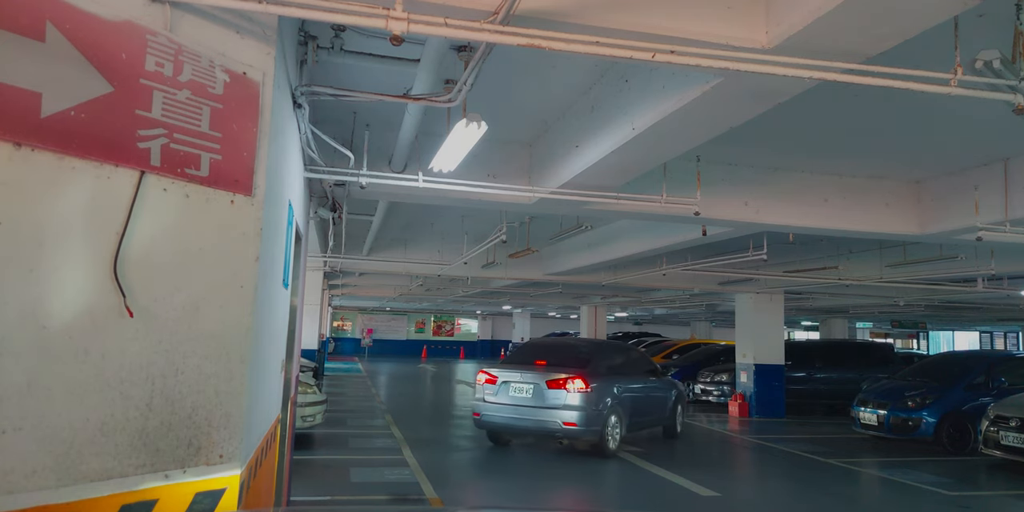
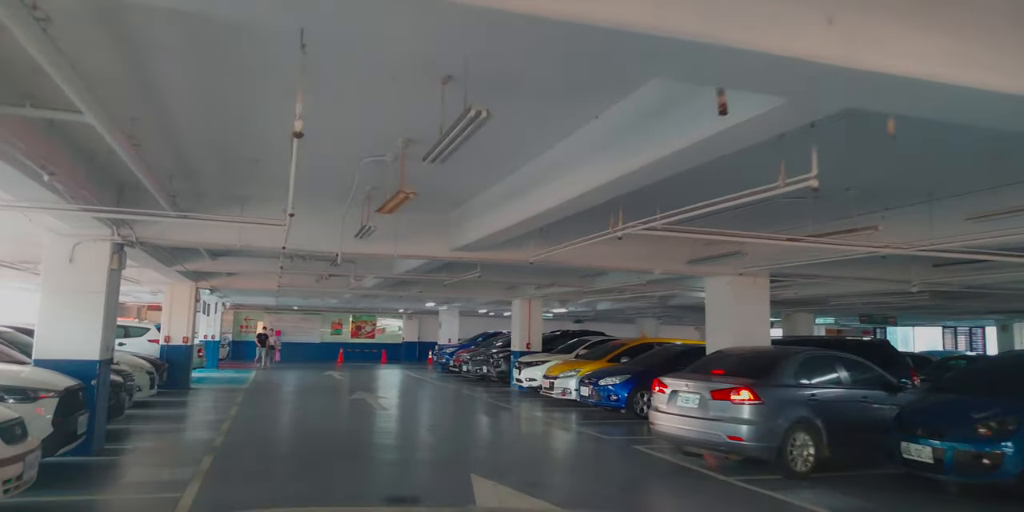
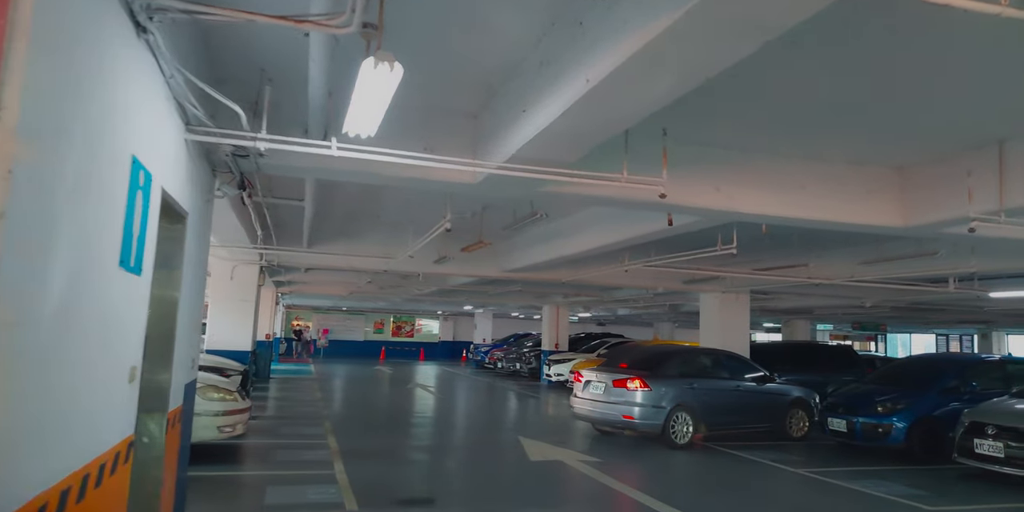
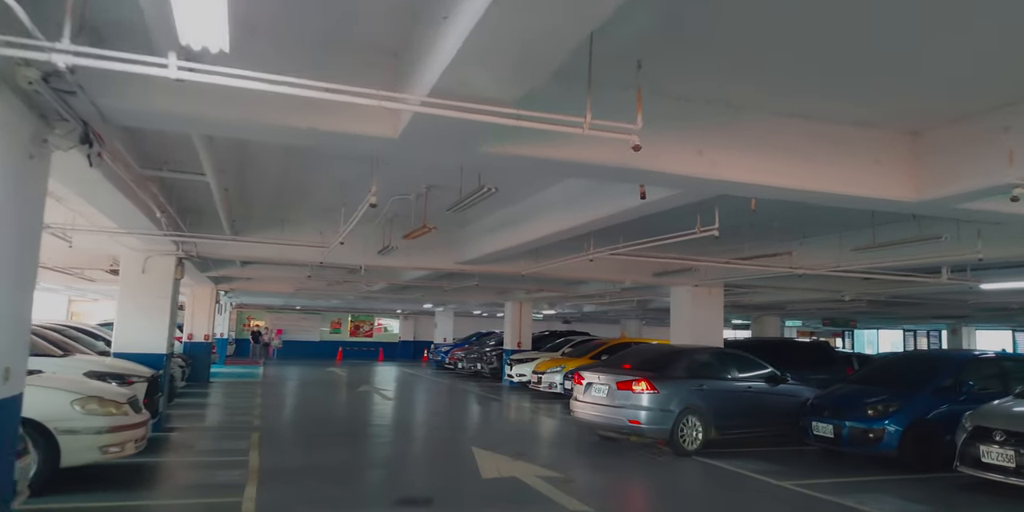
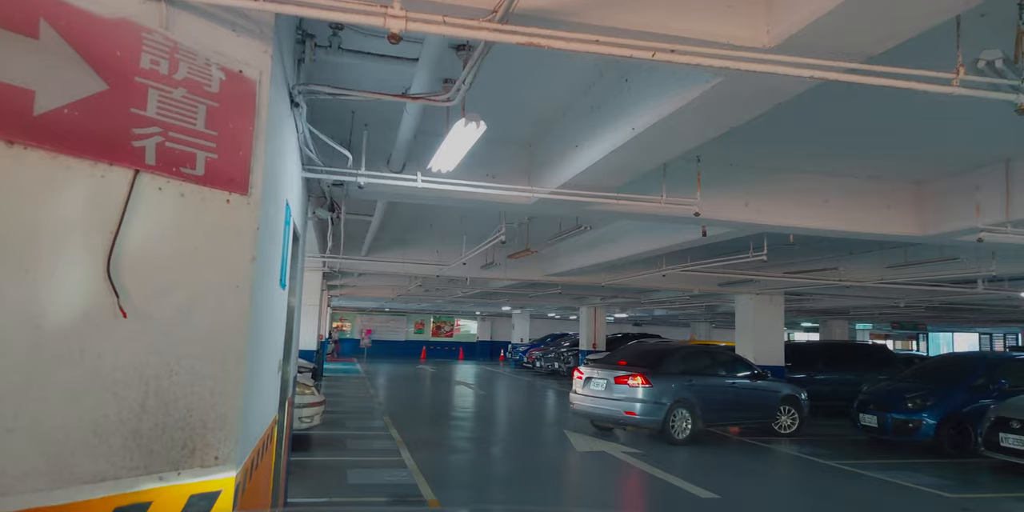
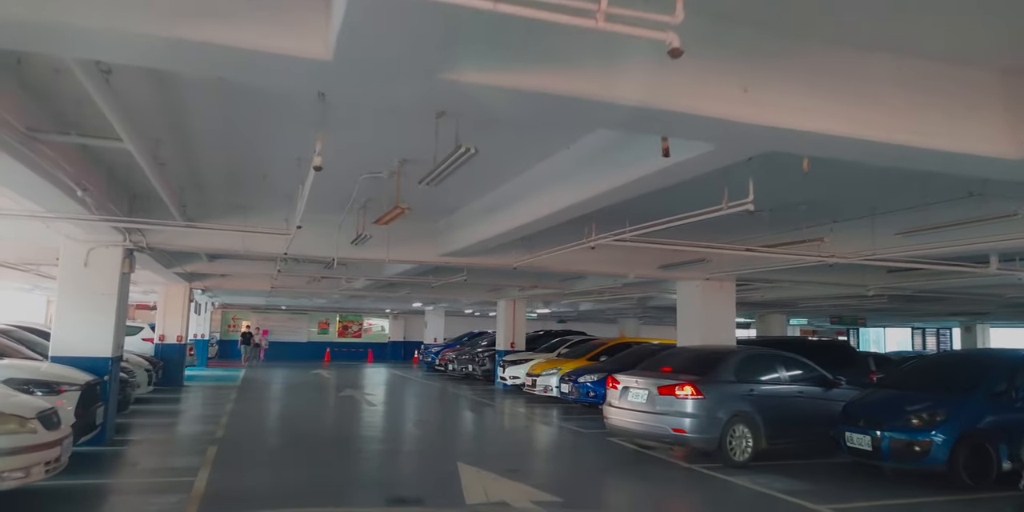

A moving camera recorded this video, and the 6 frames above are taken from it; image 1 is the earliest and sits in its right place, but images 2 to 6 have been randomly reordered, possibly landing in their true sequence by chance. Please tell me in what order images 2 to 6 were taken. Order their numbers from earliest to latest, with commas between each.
5, 3, 4, 6, 2
